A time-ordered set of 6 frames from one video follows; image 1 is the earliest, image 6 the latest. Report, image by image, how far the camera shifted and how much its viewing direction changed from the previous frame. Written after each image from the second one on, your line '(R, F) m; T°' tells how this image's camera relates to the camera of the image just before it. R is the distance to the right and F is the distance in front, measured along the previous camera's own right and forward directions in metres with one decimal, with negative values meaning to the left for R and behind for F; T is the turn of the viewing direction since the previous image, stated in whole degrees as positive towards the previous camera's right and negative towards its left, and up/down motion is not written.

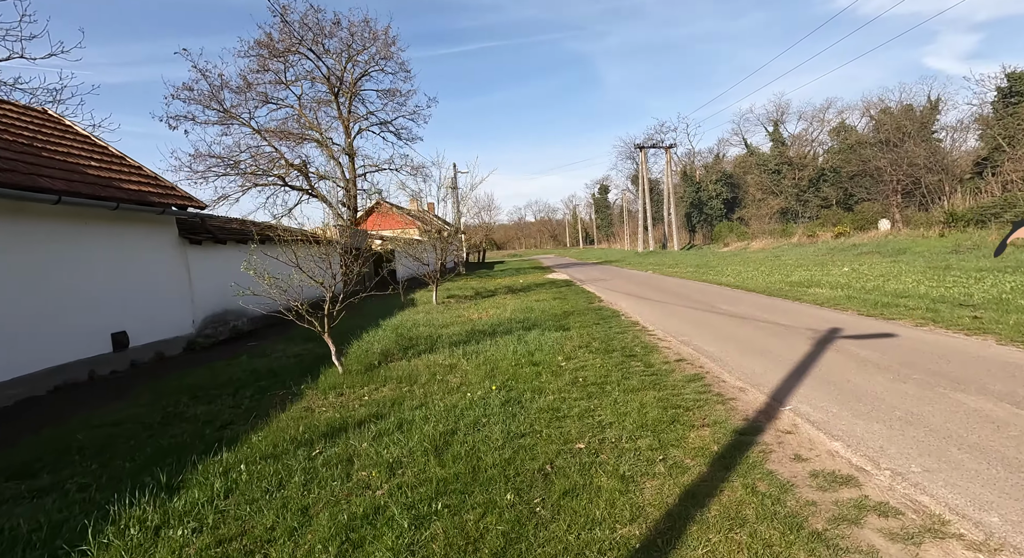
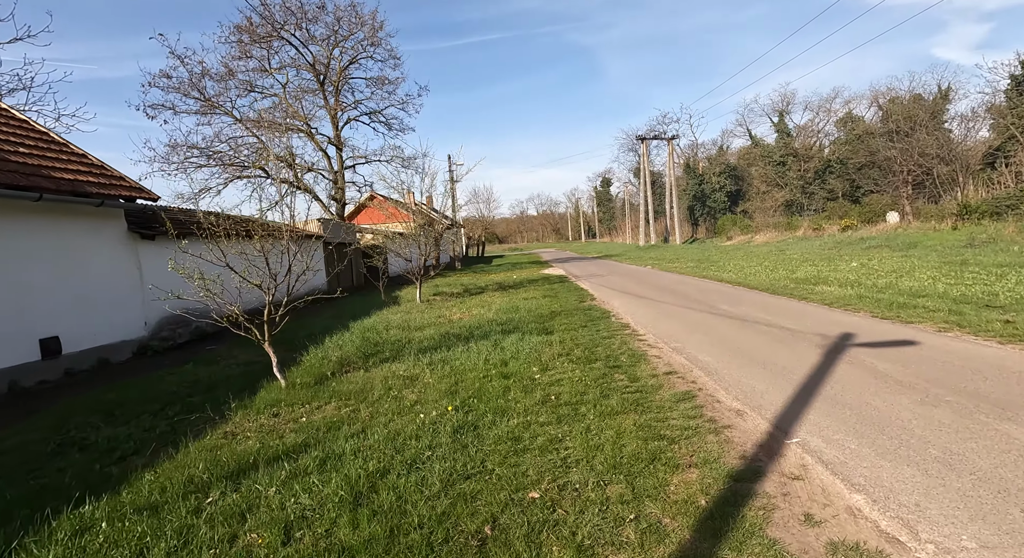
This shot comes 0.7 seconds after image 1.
(+0.4, +0.9) m; 0°
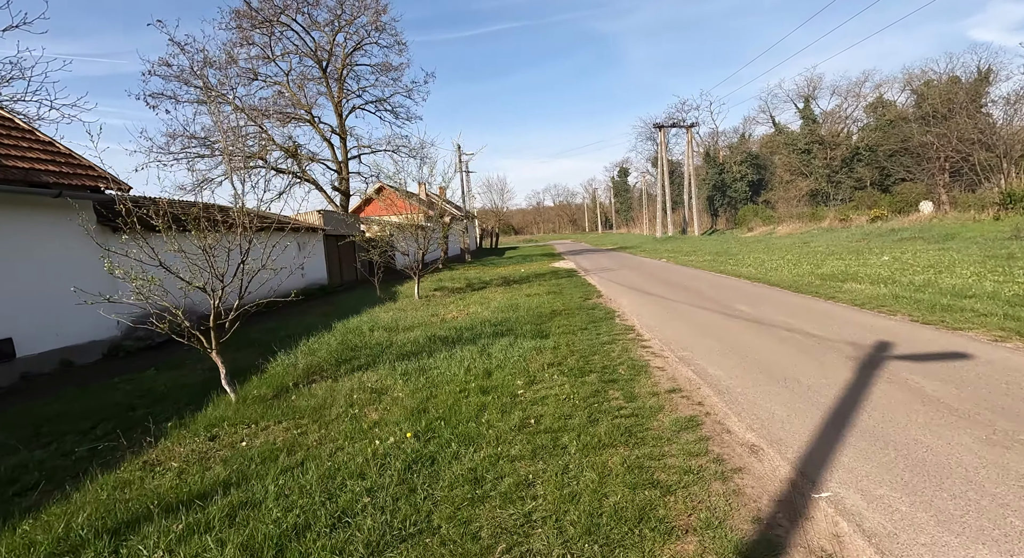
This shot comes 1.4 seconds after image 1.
(+0.4, +0.9) m; -2°
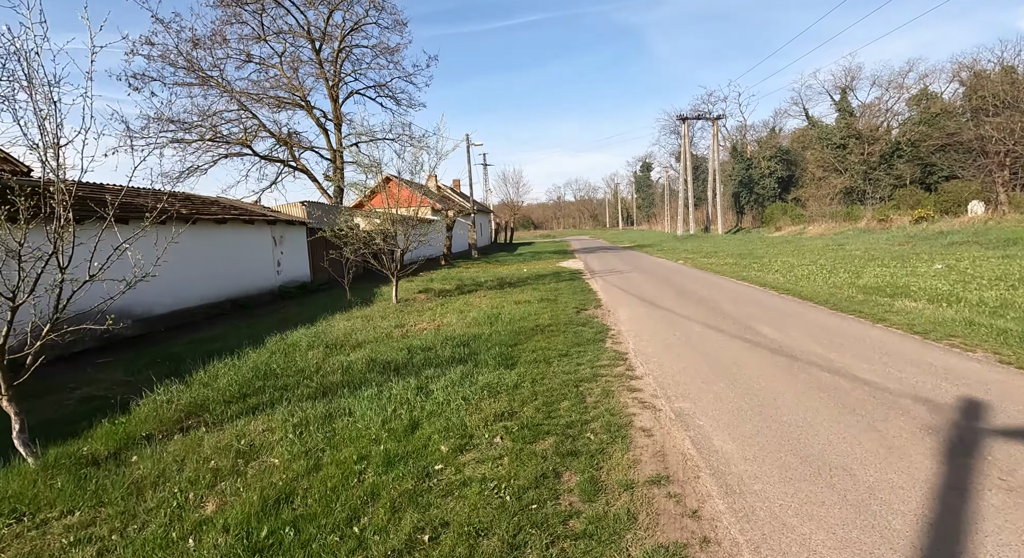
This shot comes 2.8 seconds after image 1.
(+0.7, +1.8) m; -2°
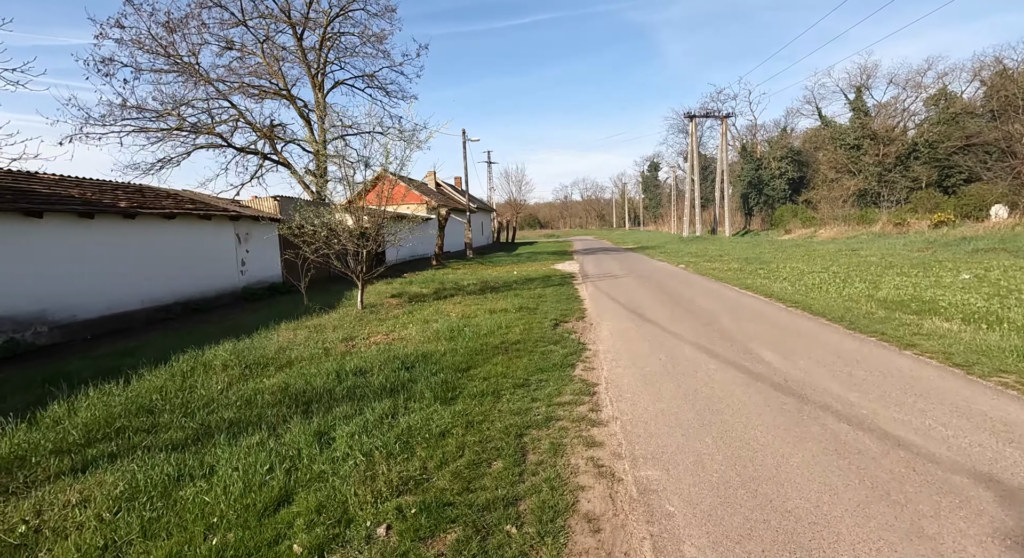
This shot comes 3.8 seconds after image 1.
(+0.6, +1.3) m; -1°
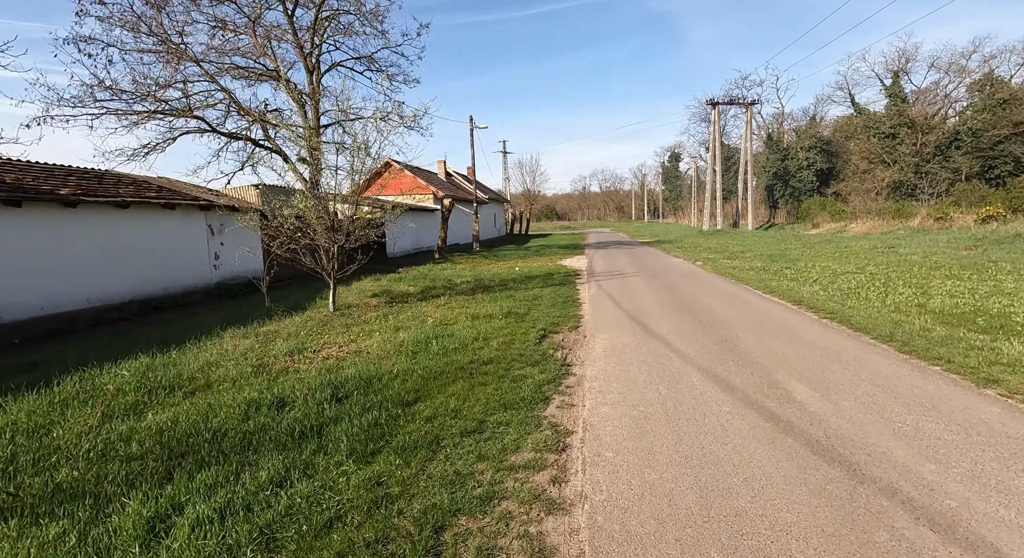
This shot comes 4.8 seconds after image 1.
(+0.5, +1.4) m; -2°
